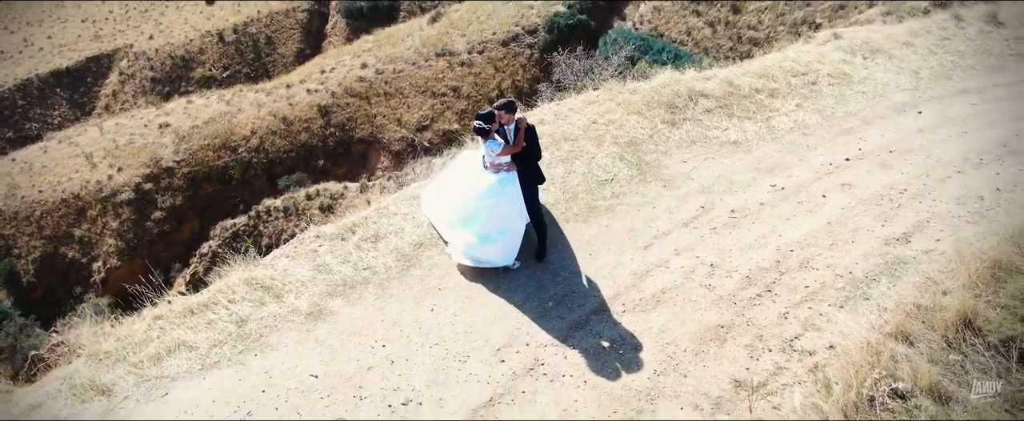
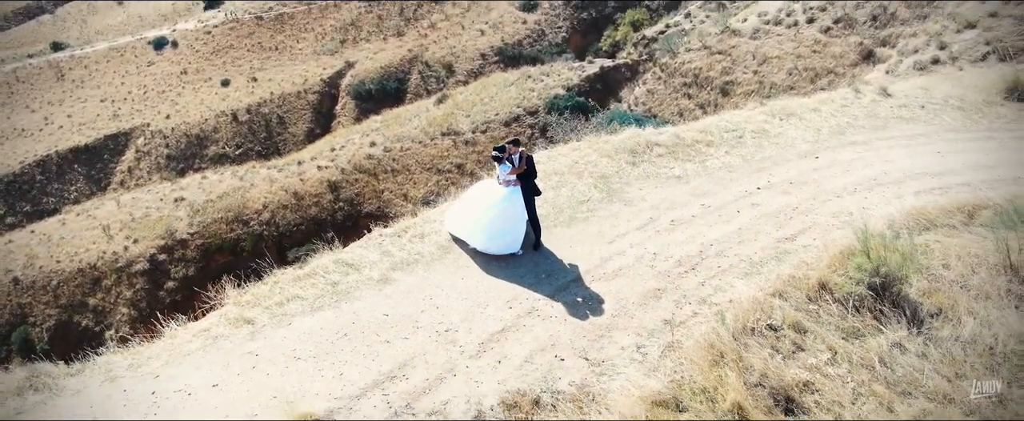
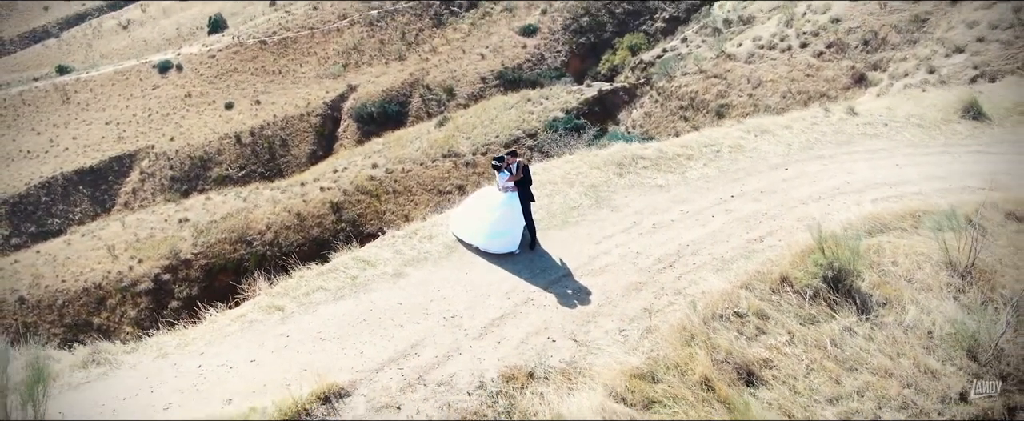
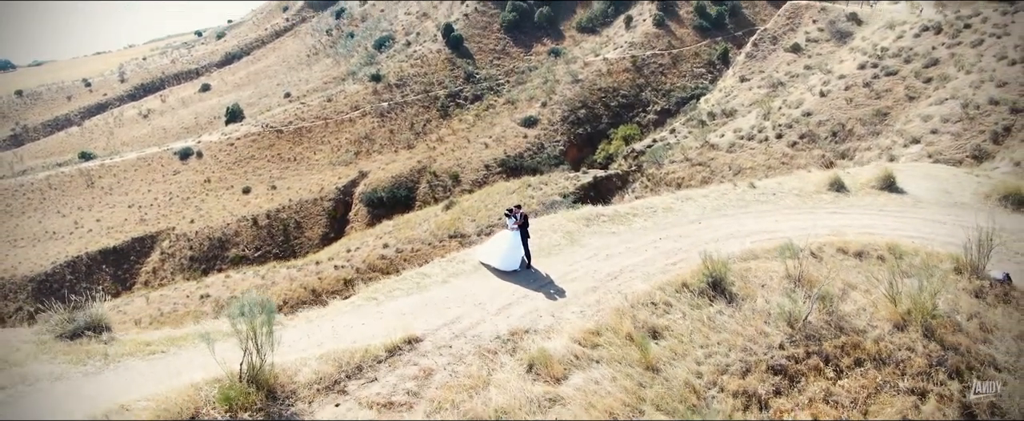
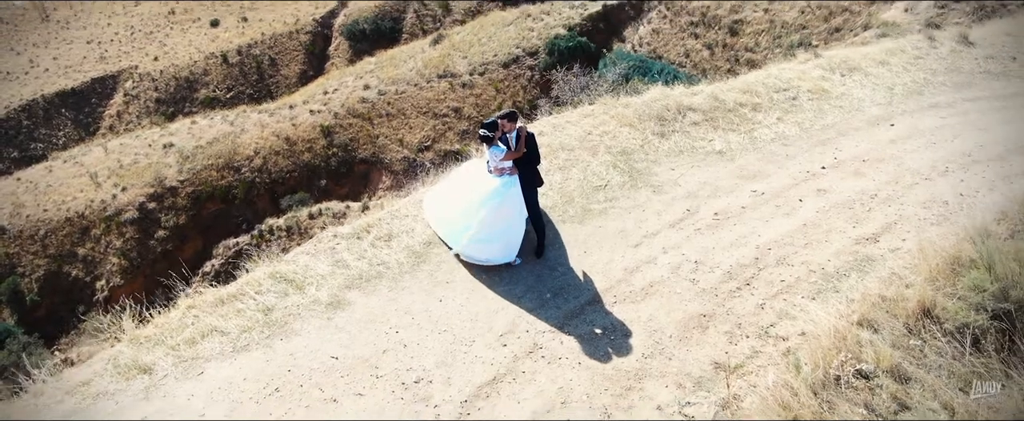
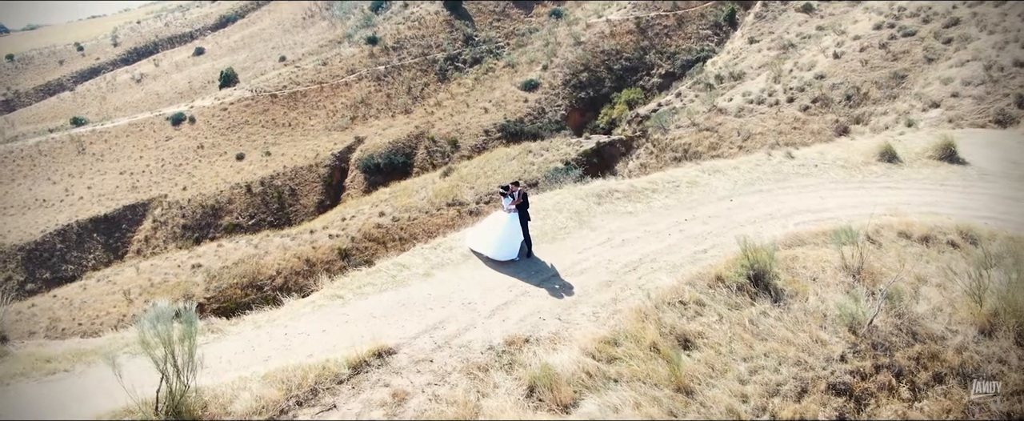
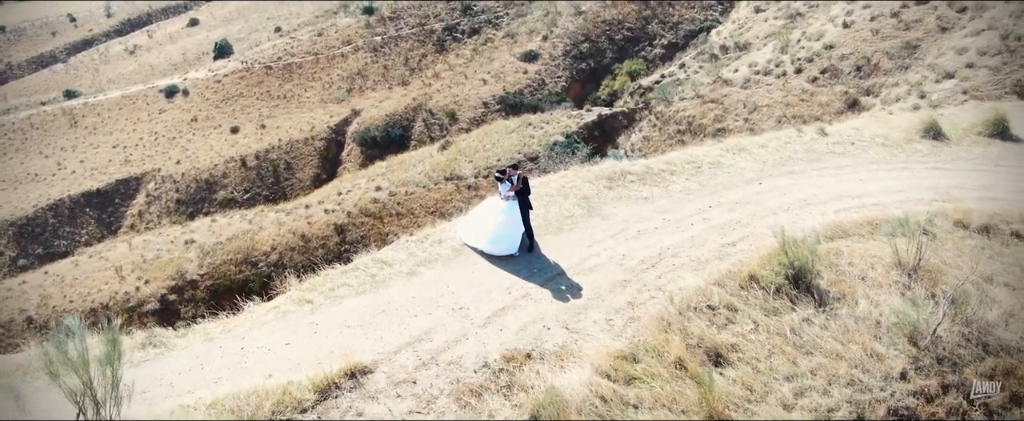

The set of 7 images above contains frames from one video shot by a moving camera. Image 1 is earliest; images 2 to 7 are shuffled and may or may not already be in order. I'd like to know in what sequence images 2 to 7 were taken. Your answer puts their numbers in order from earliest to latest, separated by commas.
5, 2, 3, 7, 6, 4
